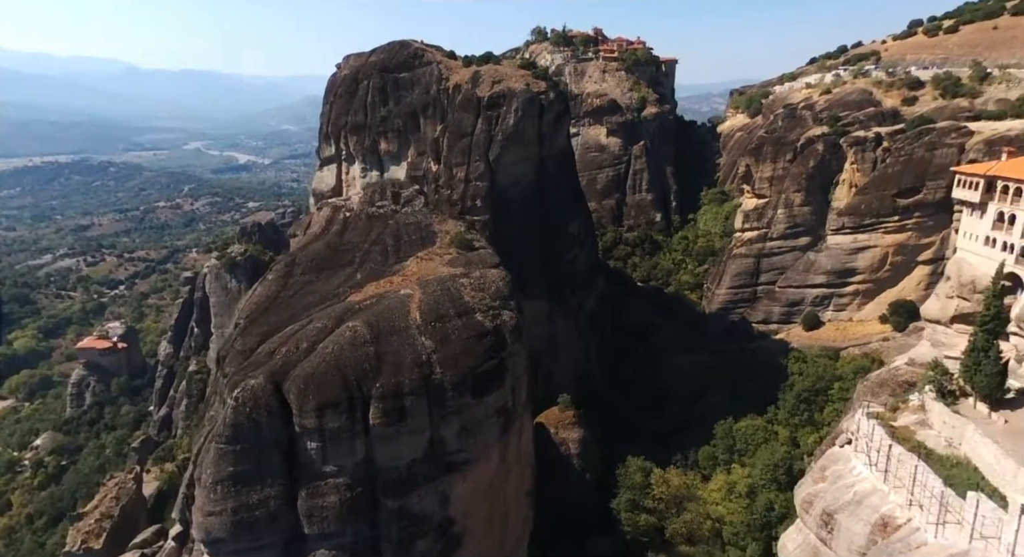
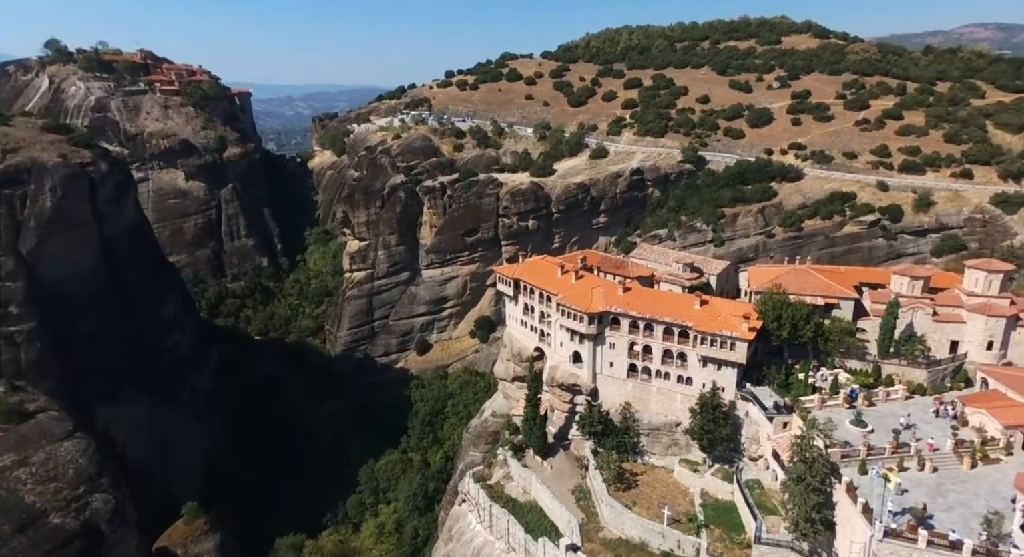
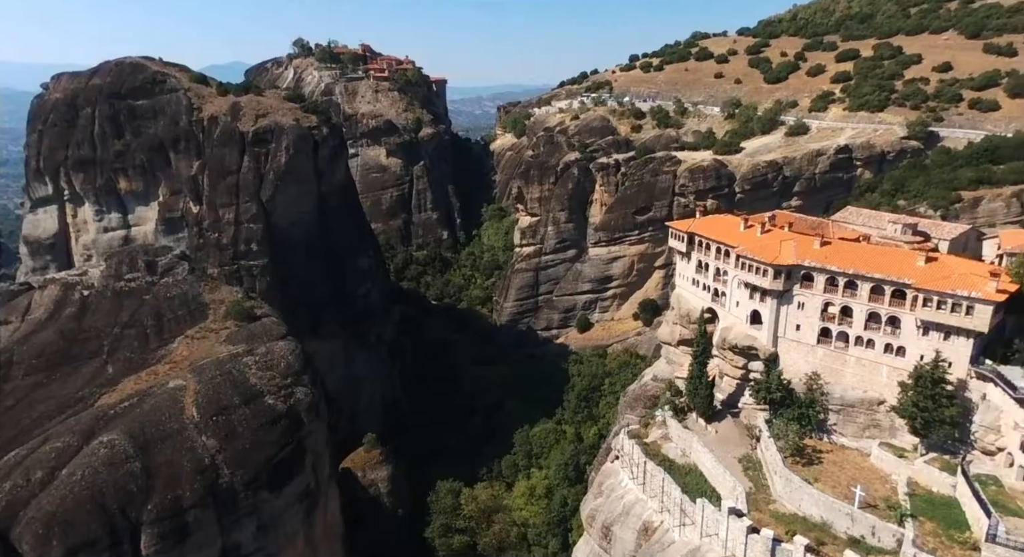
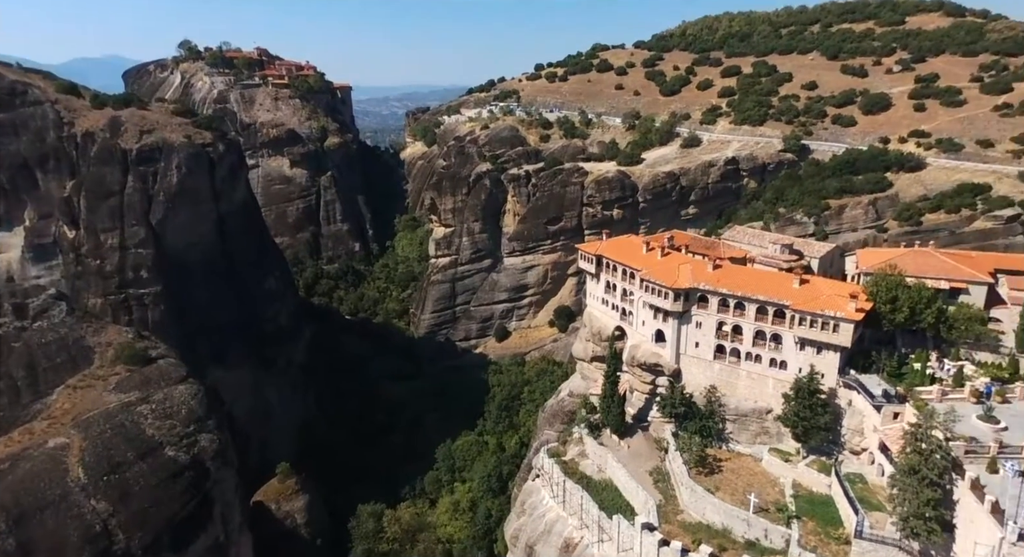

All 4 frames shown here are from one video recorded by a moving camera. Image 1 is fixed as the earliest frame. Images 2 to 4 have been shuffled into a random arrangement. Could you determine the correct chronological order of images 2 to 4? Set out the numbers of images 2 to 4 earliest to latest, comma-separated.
3, 4, 2
